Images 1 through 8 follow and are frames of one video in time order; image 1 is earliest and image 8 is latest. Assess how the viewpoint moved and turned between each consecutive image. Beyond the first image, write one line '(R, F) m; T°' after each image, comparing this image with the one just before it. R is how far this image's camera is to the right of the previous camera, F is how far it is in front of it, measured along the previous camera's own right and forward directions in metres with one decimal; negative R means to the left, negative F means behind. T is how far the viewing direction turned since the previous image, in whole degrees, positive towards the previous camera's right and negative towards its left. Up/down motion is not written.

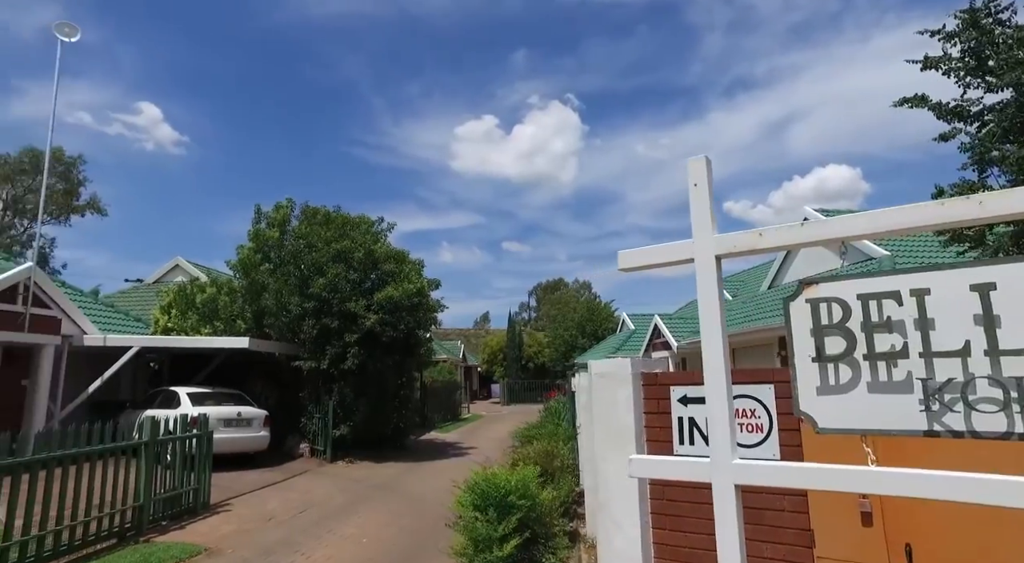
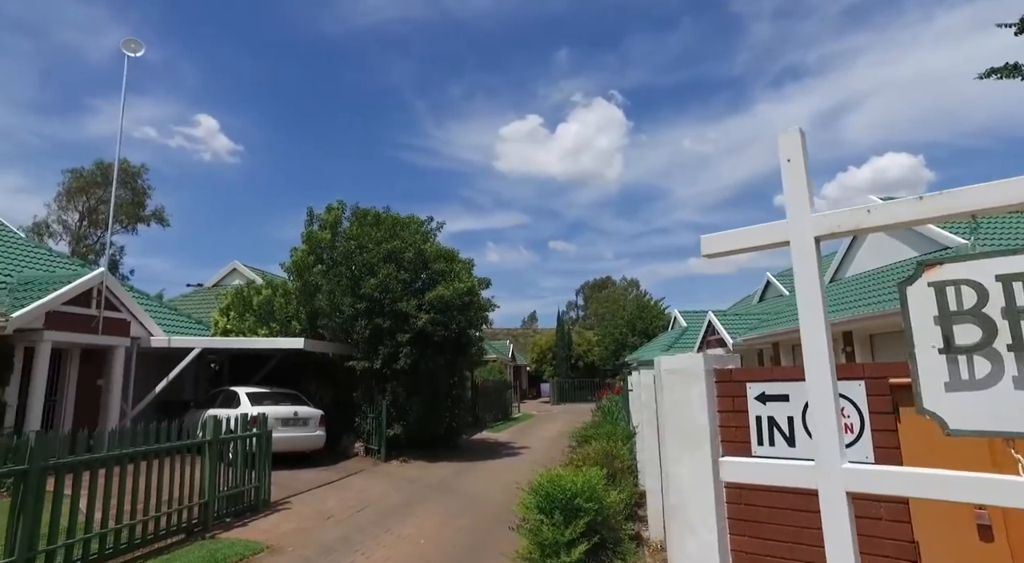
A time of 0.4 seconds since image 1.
(-0.1, +0.2) m; -4°
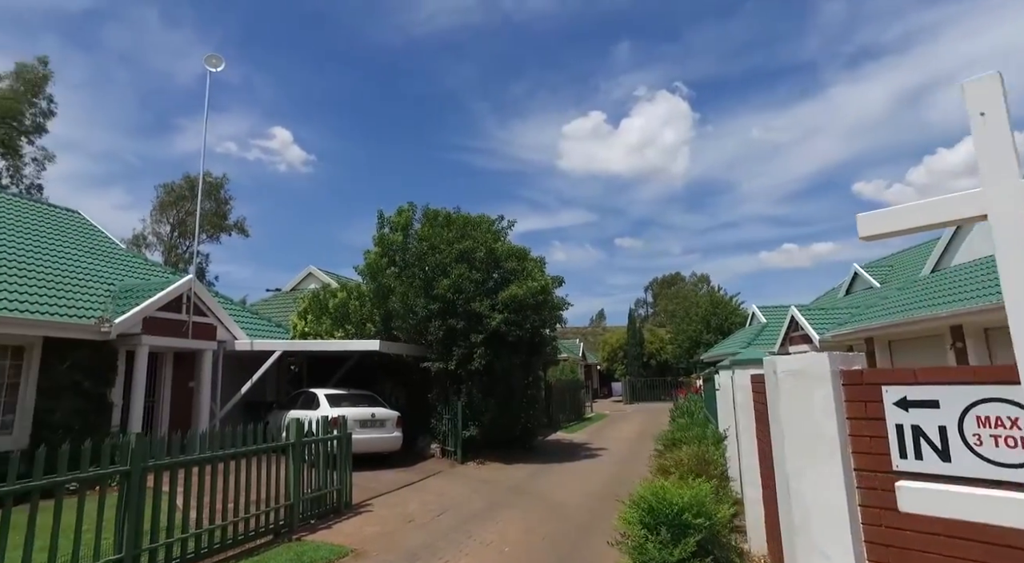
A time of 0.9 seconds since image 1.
(-0.2, +0.3) m; -6°
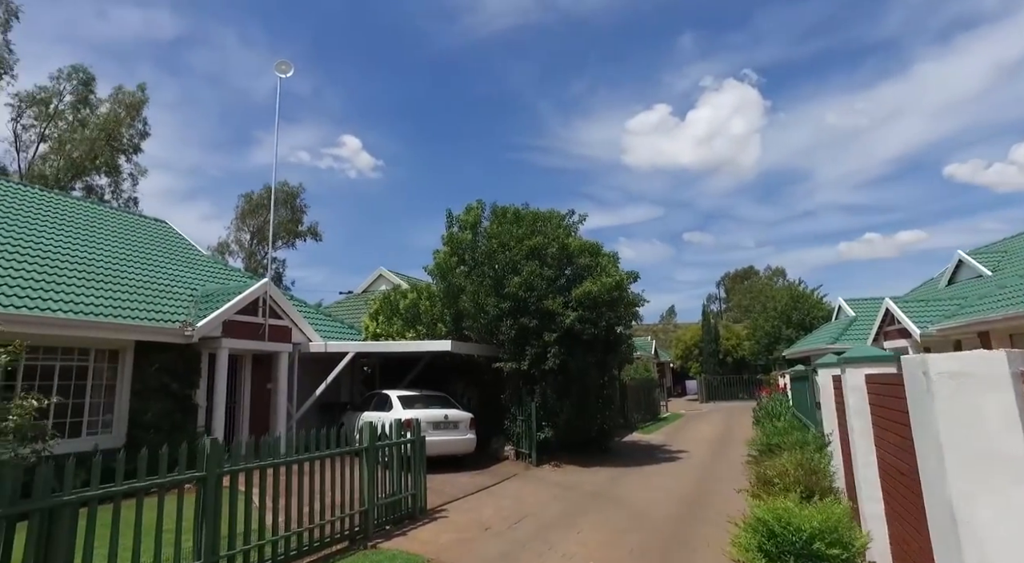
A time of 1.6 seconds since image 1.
(-0.1, +0.4) m; -6°
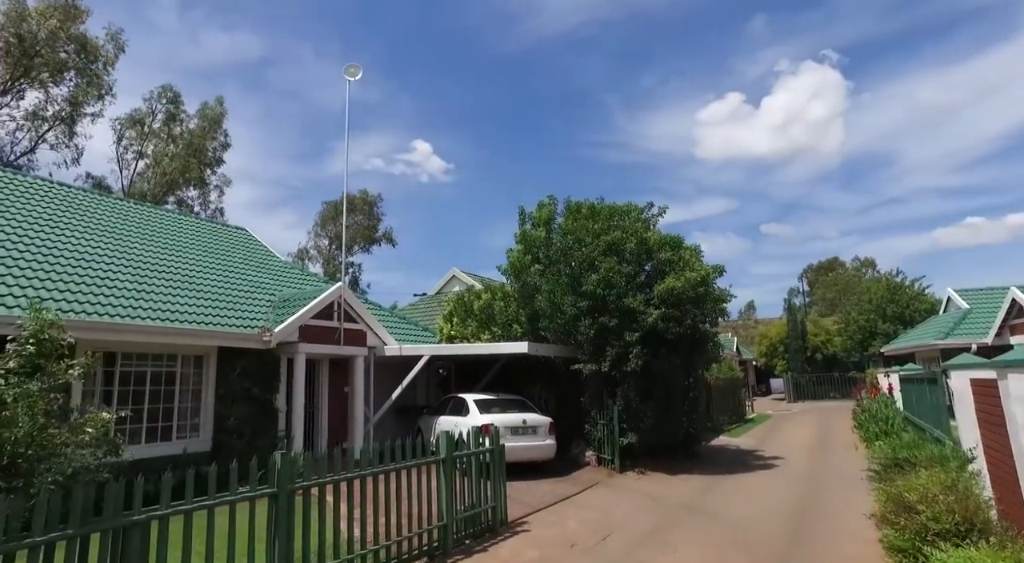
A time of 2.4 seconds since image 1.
(-0.1, +0.5) m; -7°
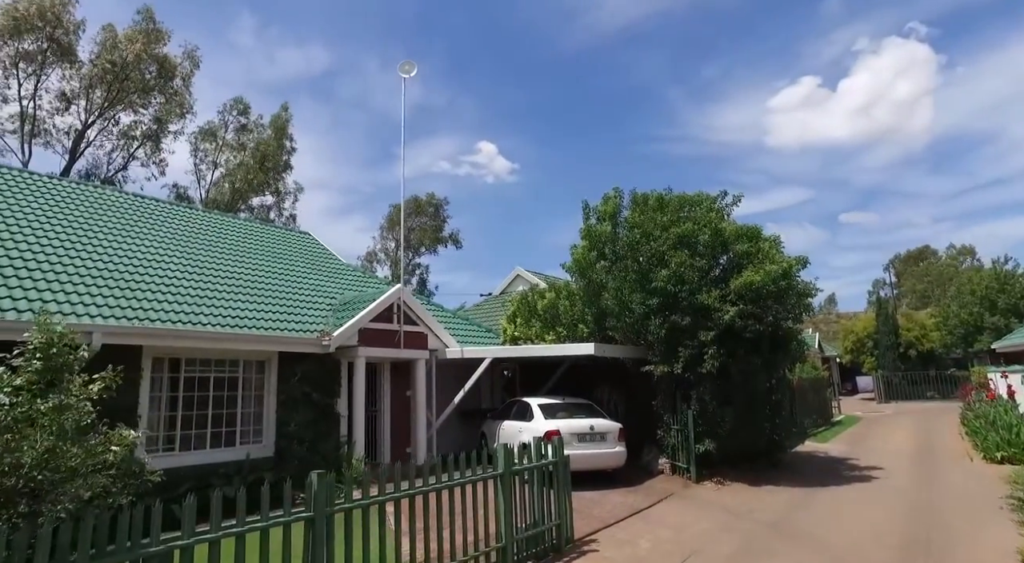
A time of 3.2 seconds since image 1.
(+0.1, +0.6) m; -6°
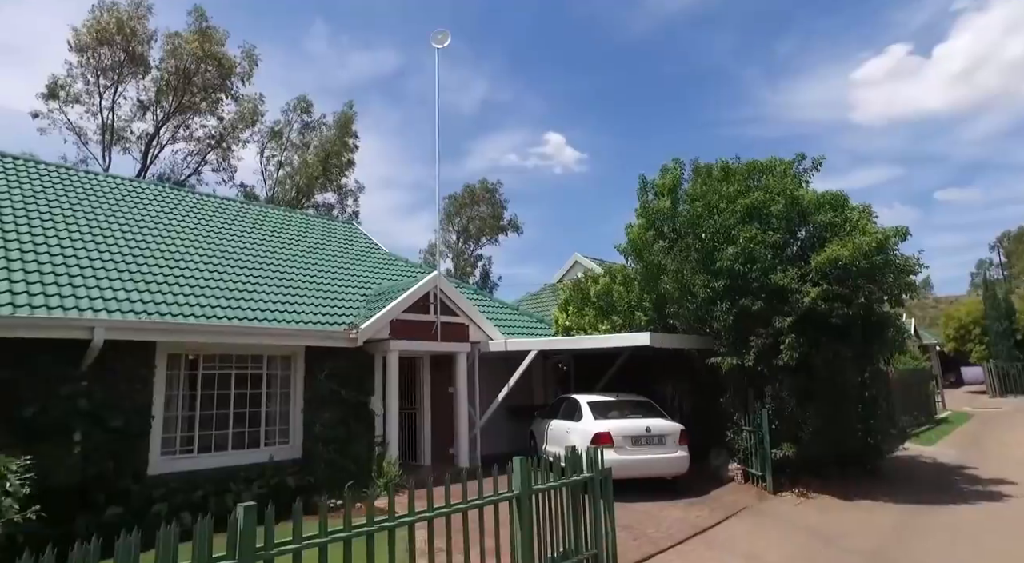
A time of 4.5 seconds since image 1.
(+0.5, +1.2) m; -7°
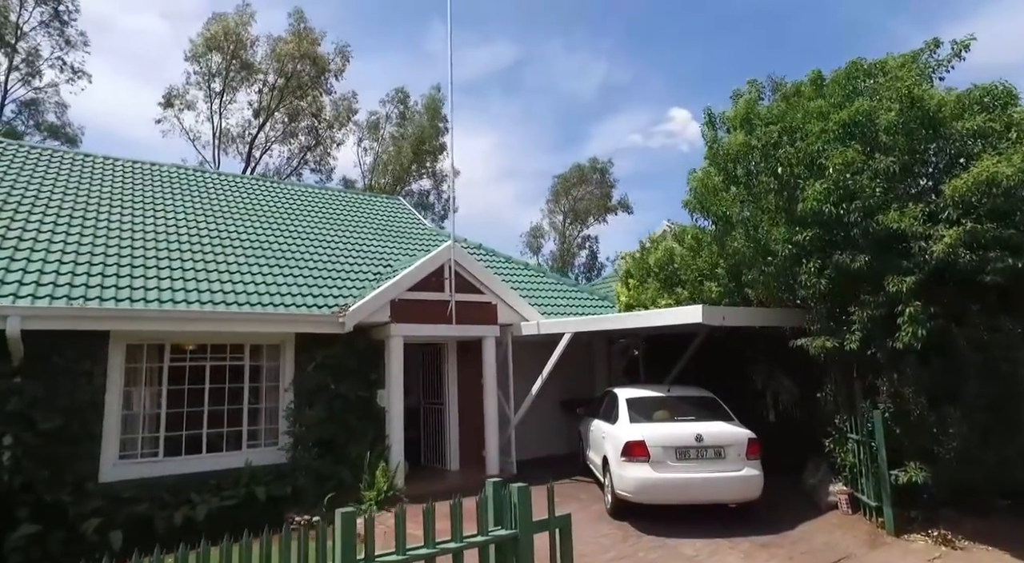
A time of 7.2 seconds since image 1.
(+1.5, +2.3) m; -12°
